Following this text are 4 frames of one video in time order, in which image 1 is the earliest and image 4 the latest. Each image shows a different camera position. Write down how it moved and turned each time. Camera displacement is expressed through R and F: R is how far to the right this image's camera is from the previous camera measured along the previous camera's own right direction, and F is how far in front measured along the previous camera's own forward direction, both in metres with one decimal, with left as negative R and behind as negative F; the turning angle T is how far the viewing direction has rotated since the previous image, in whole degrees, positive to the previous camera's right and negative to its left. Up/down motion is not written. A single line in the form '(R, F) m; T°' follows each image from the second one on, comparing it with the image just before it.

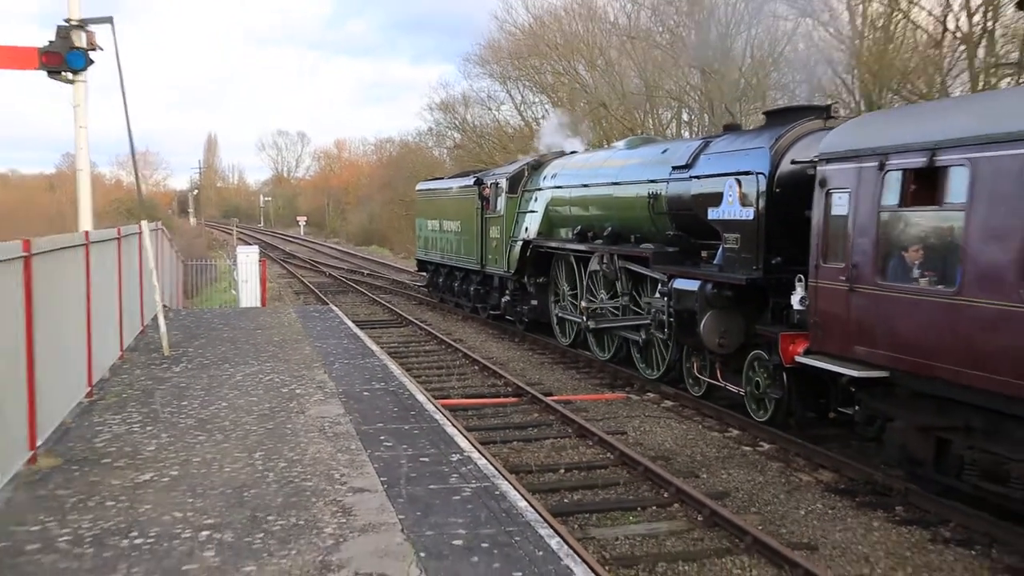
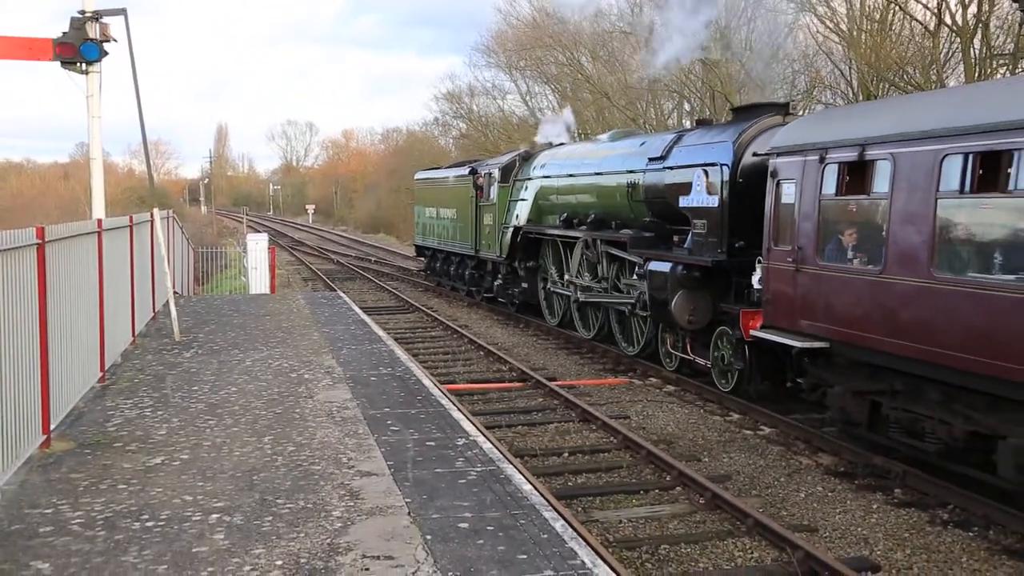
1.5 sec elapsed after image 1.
(0.0, -0.1) m; 0°
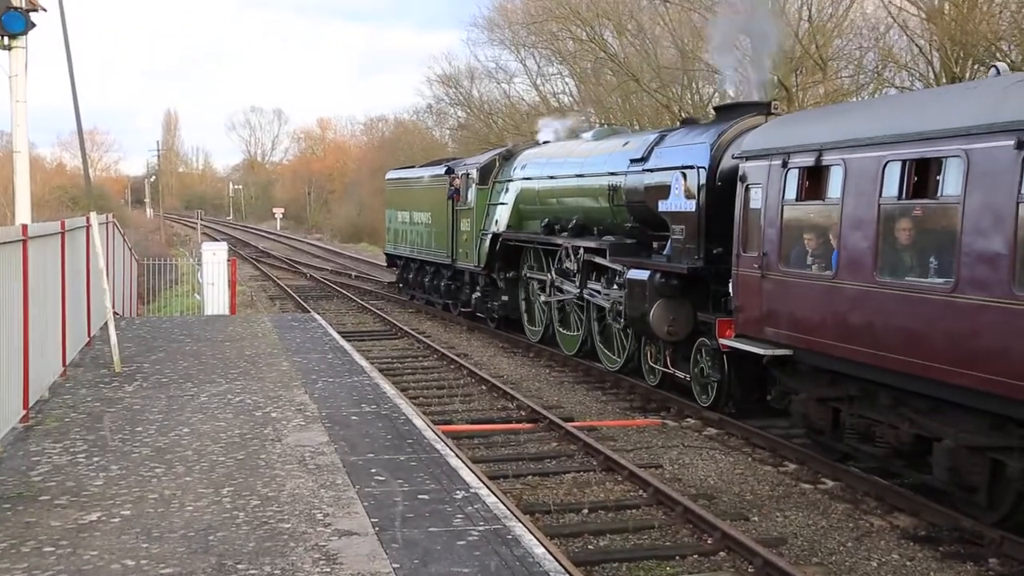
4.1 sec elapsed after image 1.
(-0.2, +1.3) m; +1°
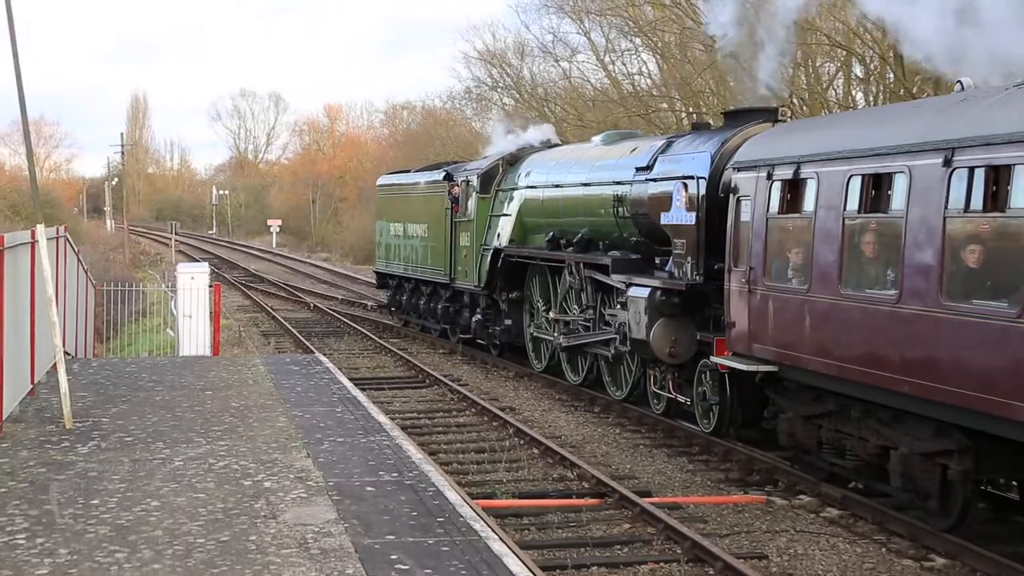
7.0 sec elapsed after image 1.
(-0.3, +1.5) m; 0°
